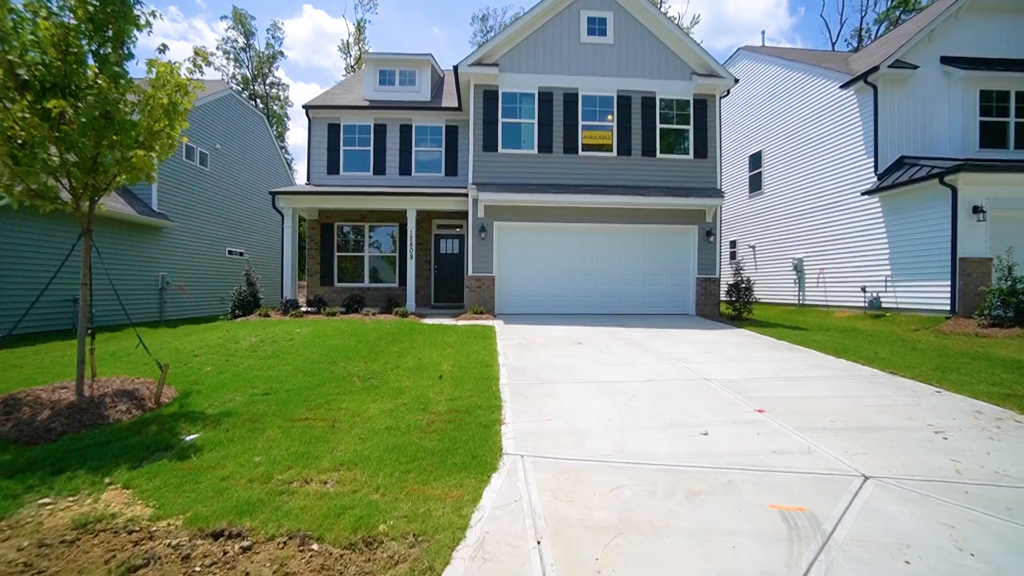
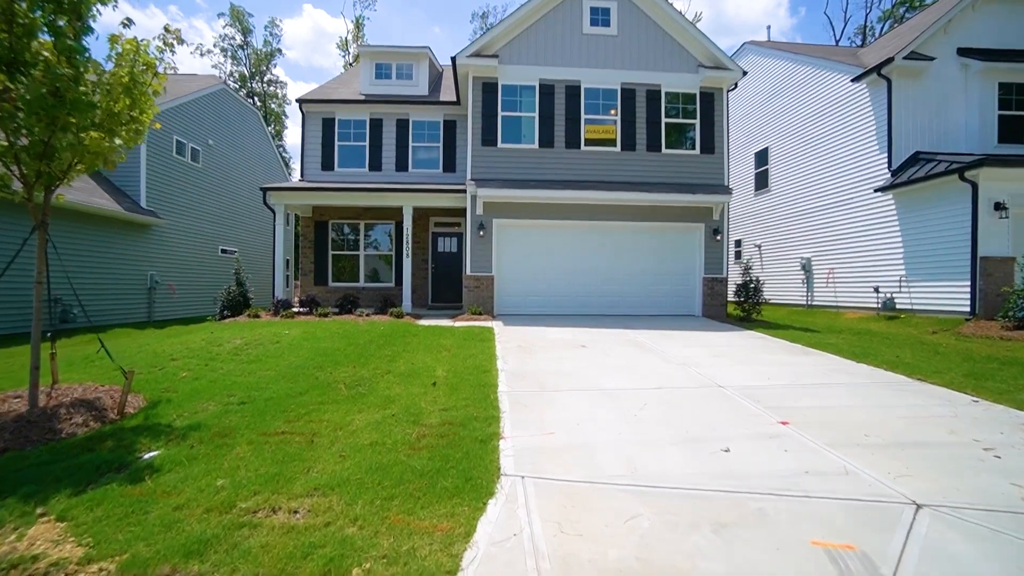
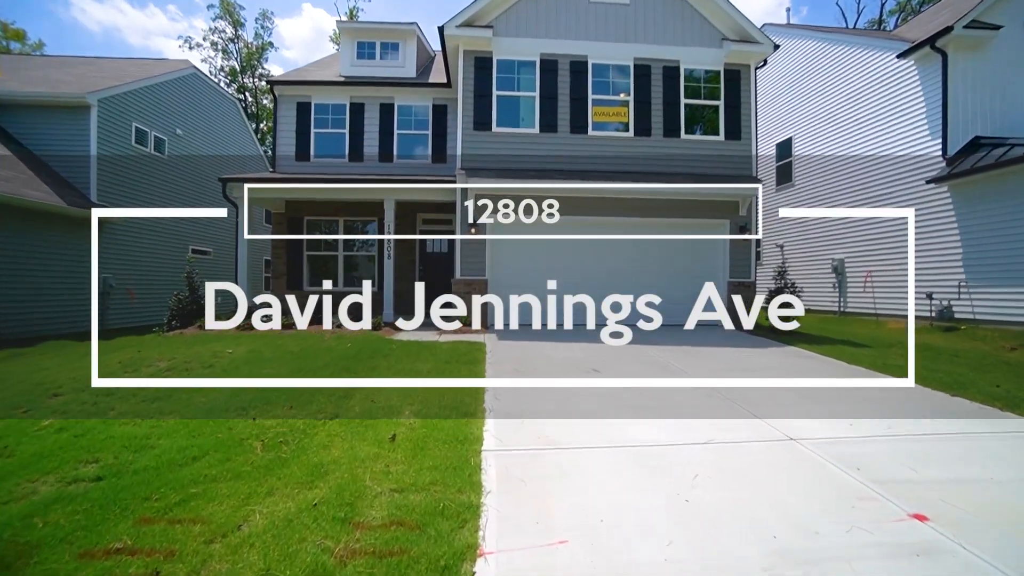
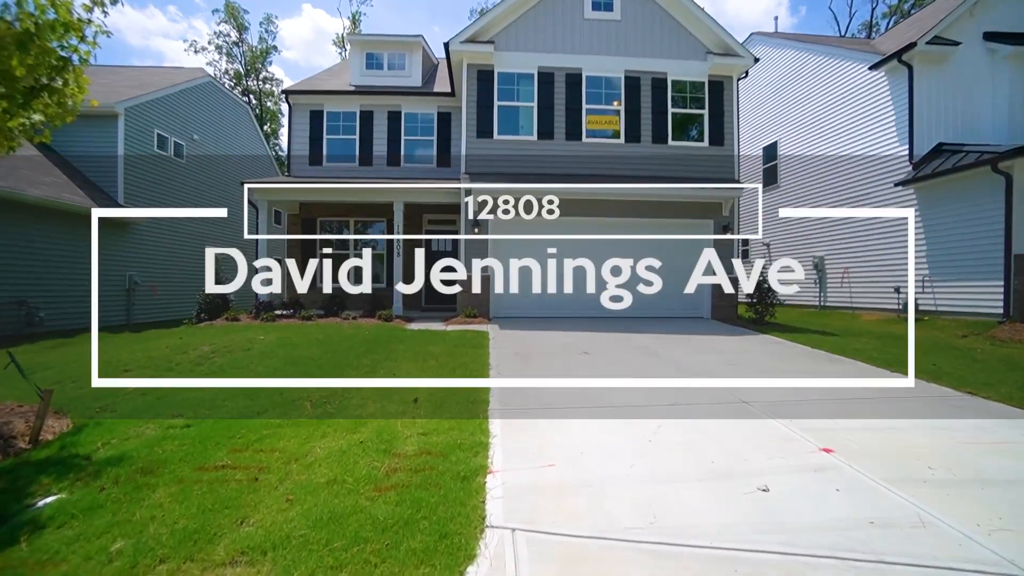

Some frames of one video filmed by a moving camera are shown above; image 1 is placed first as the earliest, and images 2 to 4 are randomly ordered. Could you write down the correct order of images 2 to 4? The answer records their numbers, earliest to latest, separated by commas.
2, 4, 3
